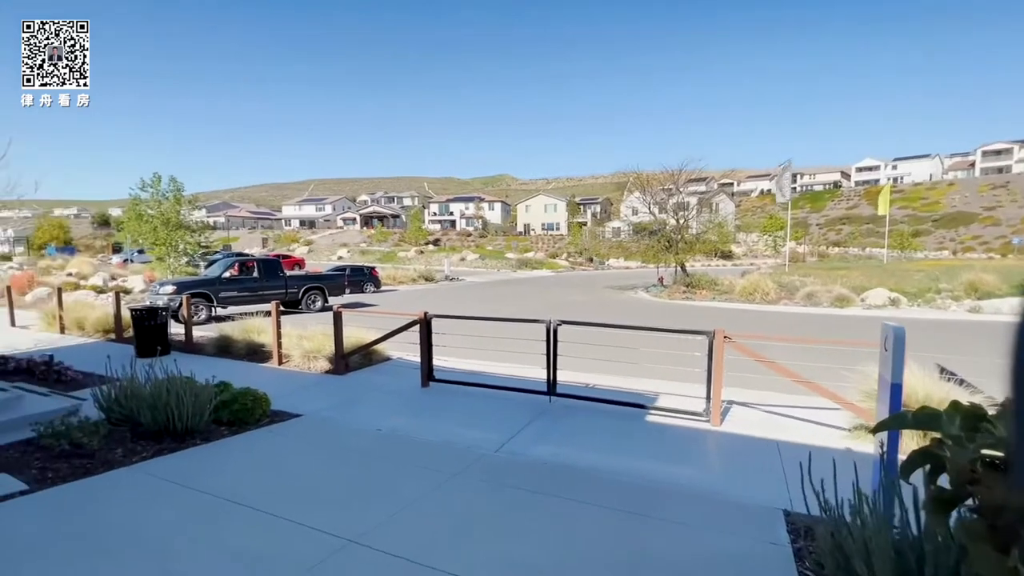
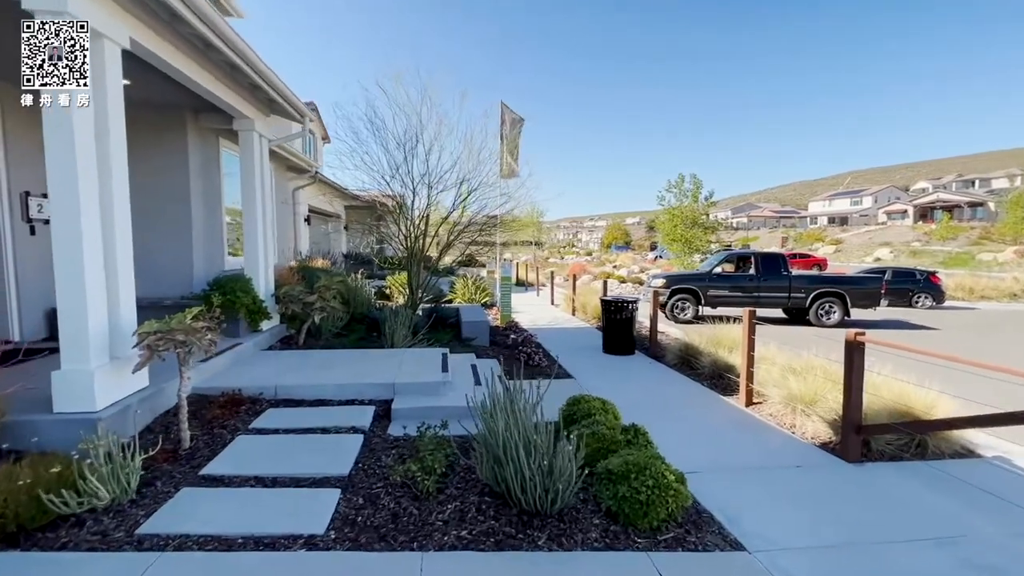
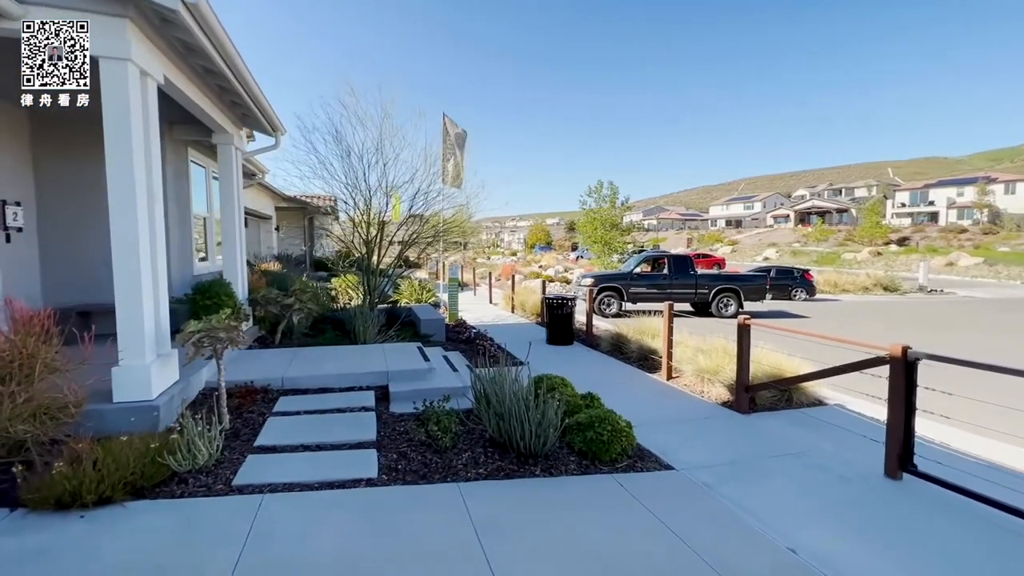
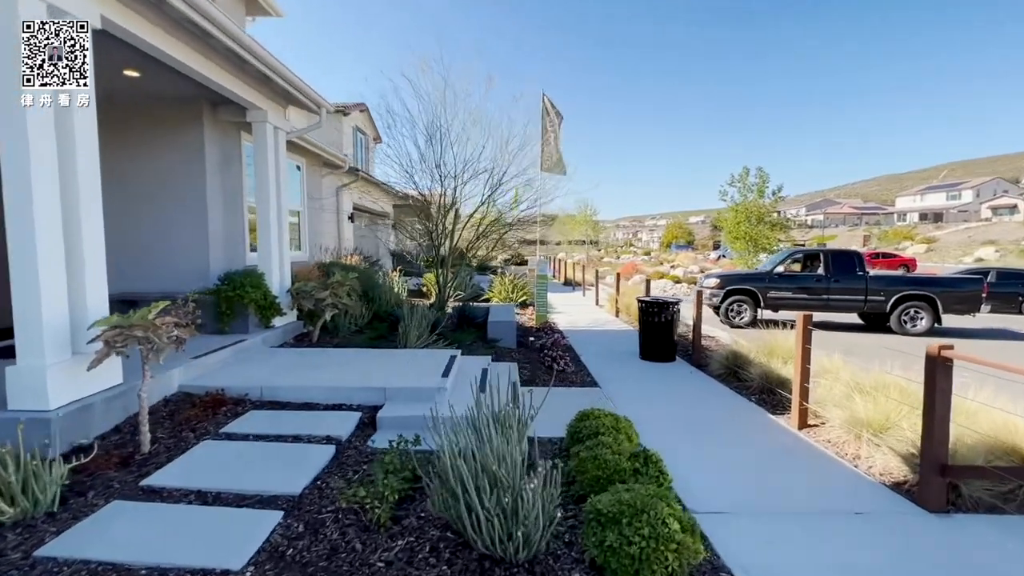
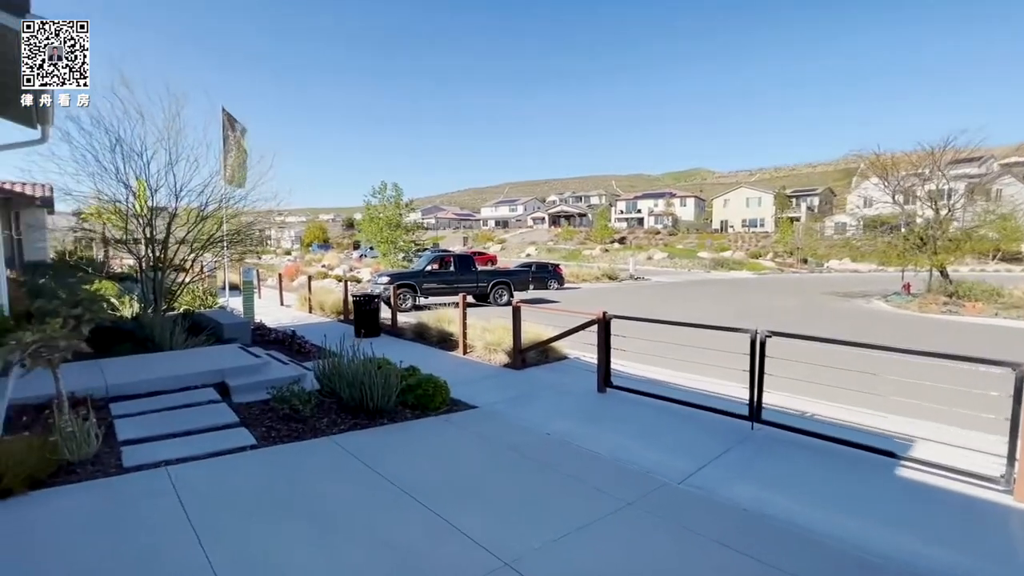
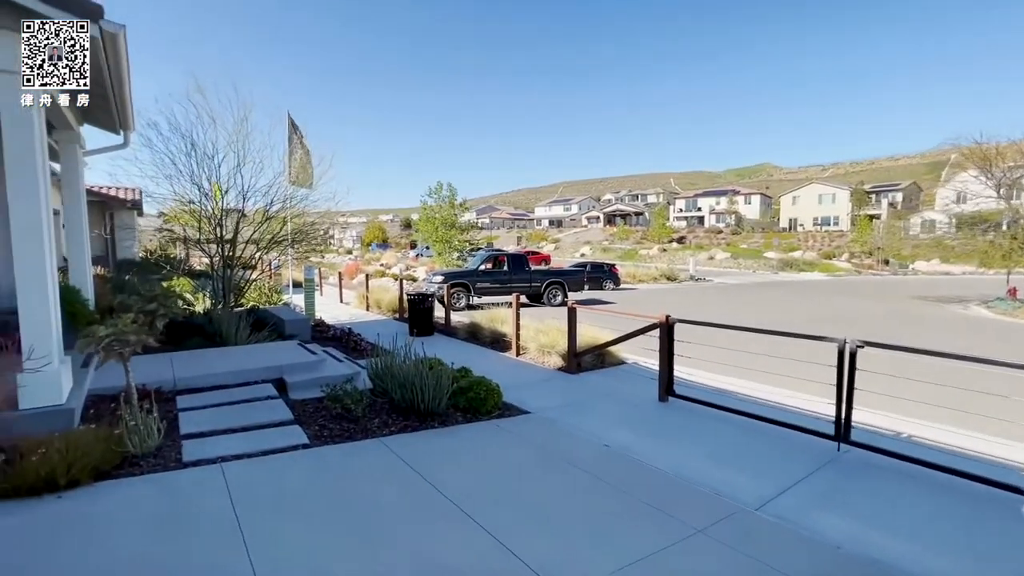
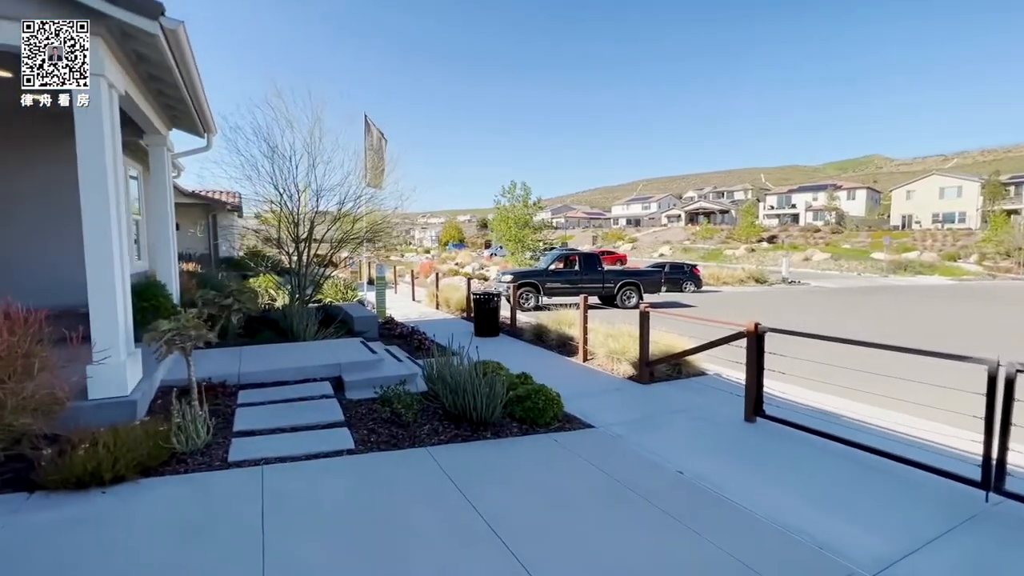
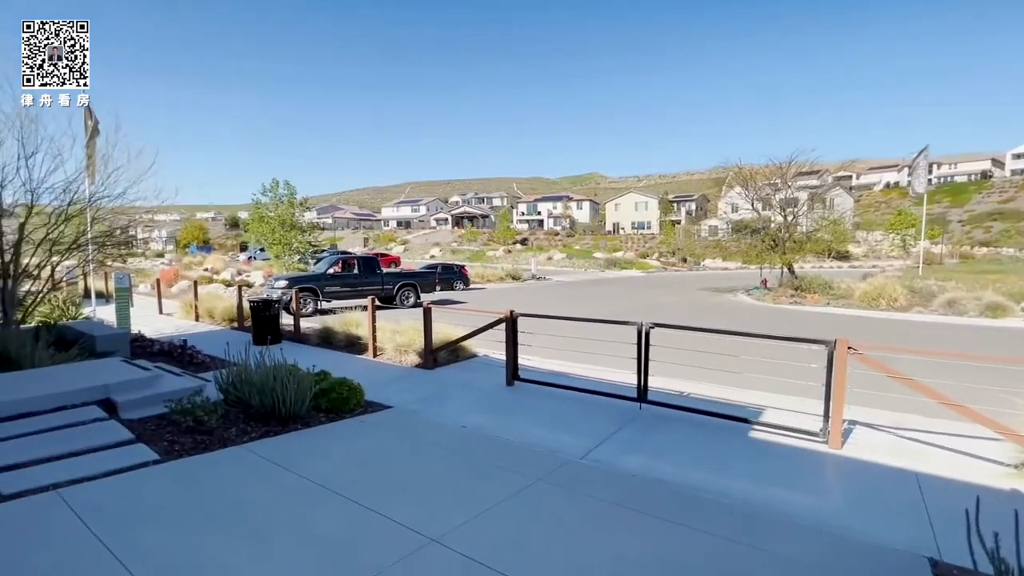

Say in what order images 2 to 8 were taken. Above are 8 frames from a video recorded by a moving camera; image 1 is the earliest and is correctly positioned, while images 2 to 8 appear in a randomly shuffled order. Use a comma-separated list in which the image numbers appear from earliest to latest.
8, 5, 6, 7, 3, 2, 4
